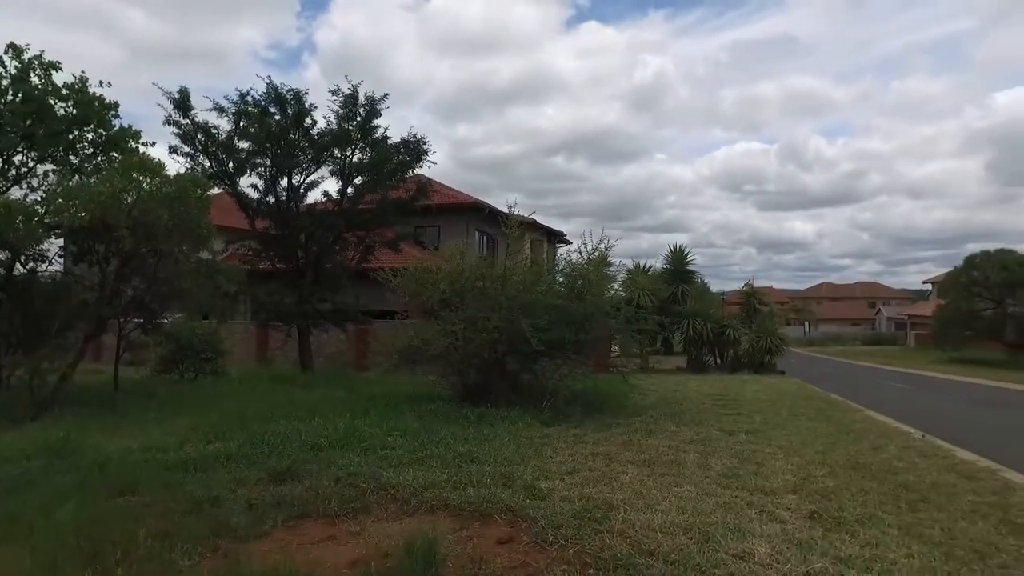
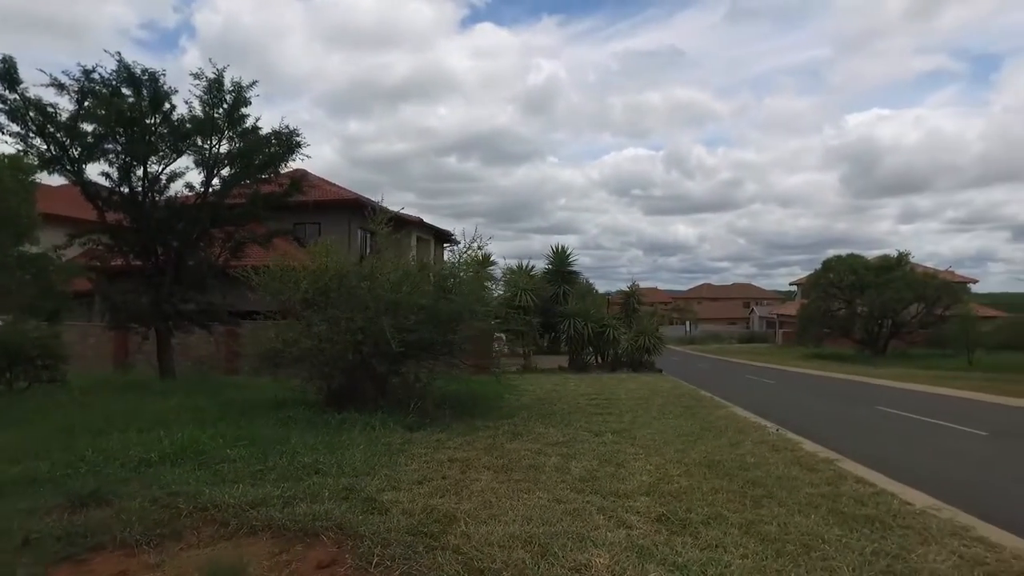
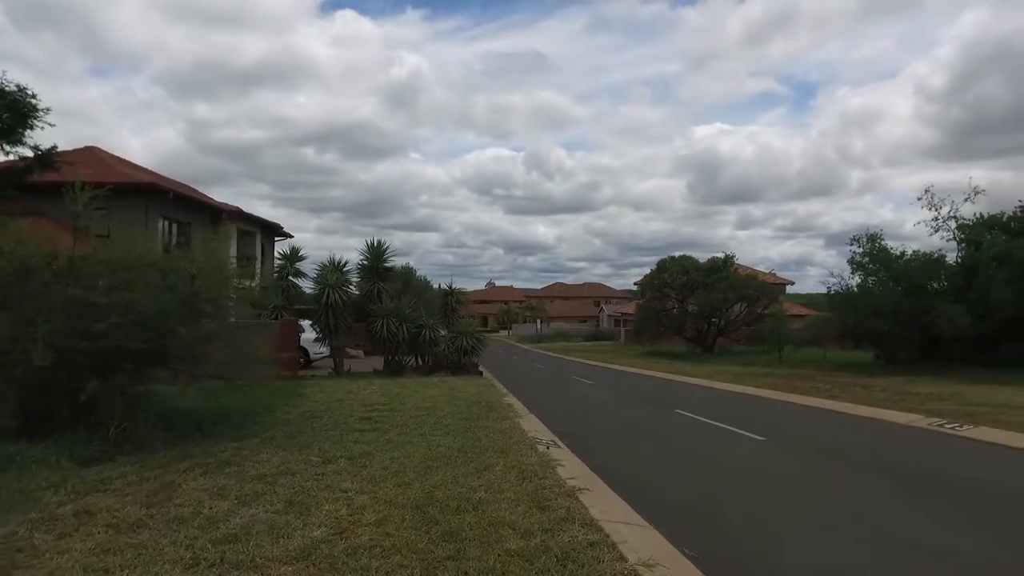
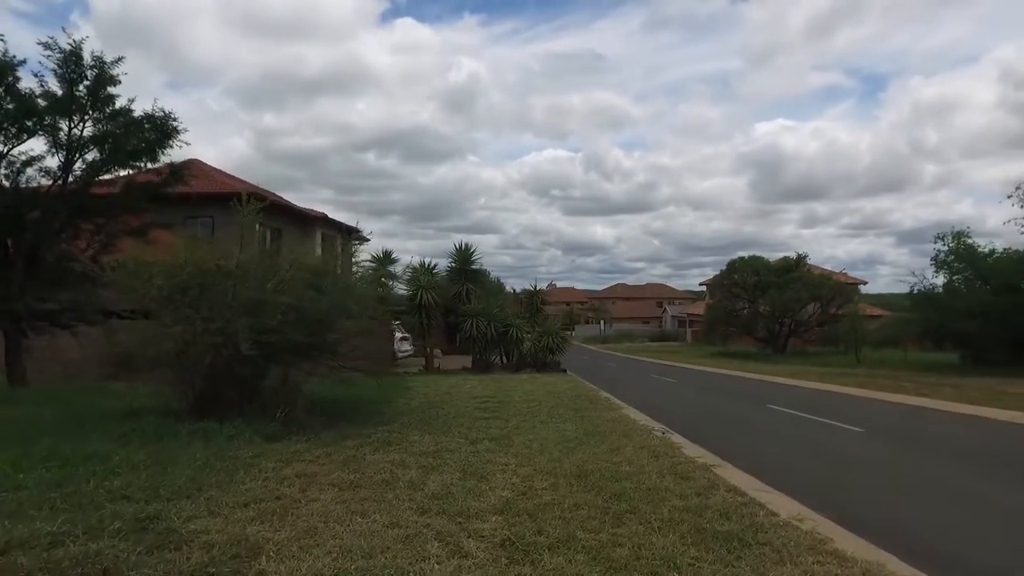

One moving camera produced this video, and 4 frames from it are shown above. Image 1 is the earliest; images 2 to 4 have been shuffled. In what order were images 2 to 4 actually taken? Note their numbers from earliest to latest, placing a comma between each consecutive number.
2, 4, 3
